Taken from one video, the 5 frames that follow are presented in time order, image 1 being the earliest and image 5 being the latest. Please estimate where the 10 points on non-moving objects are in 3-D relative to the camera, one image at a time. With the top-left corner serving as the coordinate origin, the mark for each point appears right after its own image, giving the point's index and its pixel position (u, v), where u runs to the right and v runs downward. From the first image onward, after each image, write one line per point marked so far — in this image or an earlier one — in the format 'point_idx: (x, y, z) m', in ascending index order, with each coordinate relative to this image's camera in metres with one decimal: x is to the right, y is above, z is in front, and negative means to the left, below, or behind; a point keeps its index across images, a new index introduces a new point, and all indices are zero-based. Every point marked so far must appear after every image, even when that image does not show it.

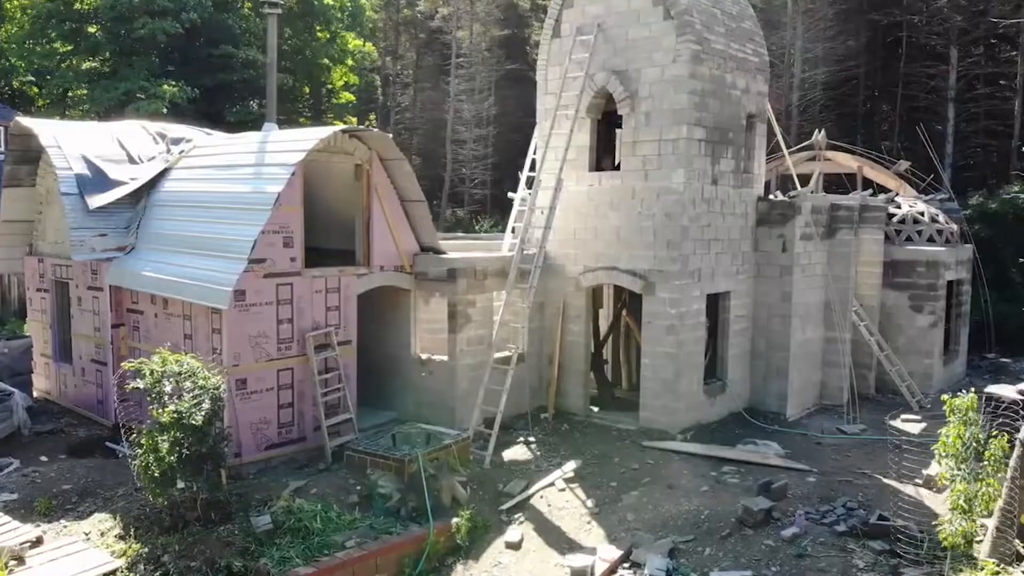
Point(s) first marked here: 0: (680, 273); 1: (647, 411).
0: (+2.6, +0.2, +12.5) m
1: (+2.2, -2.0, +13.0) m
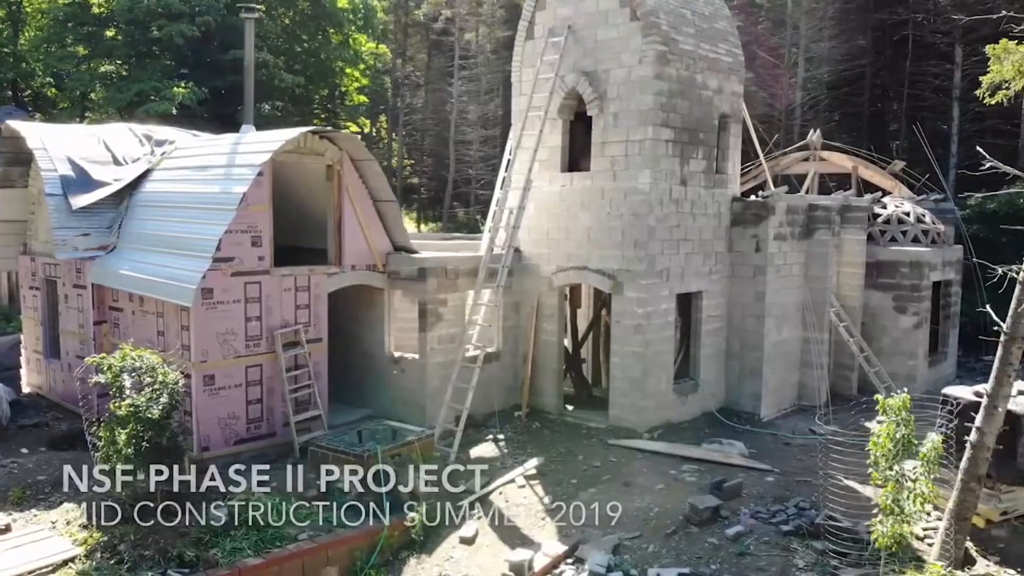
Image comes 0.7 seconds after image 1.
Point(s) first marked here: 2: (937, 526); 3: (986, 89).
0: (+2.1, +0.2, +12.6) m
1: (+1.7, -2.0, +13.1) m
2: (+5.2, -2.9, +9.8) m
3: (+5.1, +2.1, +8.5) m
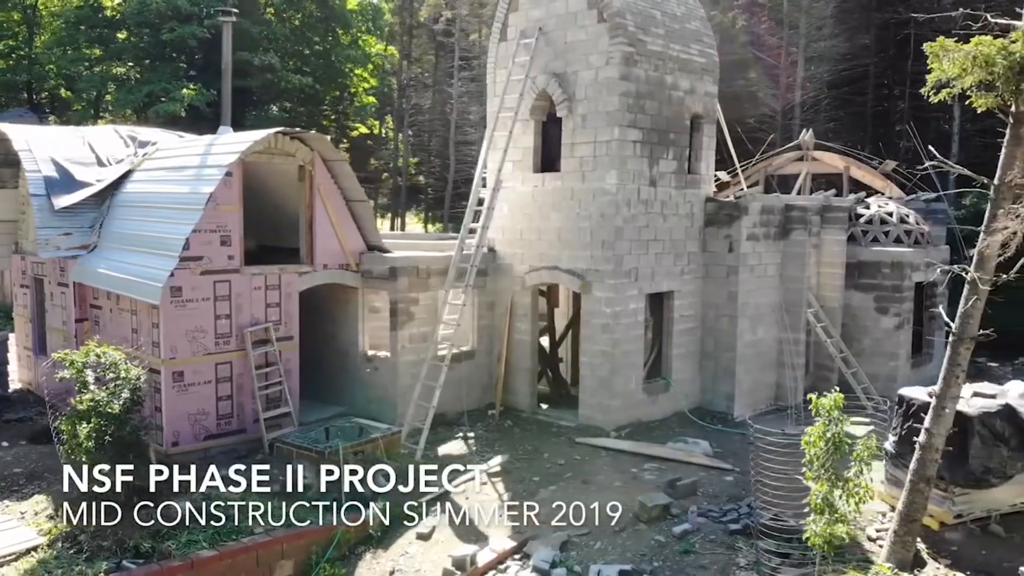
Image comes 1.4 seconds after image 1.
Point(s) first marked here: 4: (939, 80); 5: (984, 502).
0: (+1.6, +0.2, +12.7) m
1: (+1.2, -2.0, +13.1) m
2: (+4.6, -2.9, +9.8) m
3: (+4.4, +2.1, +8.5) m
4: (+4.5, +2.2, +8.4) m
5: (+5.7, -2.6, +9.6) m
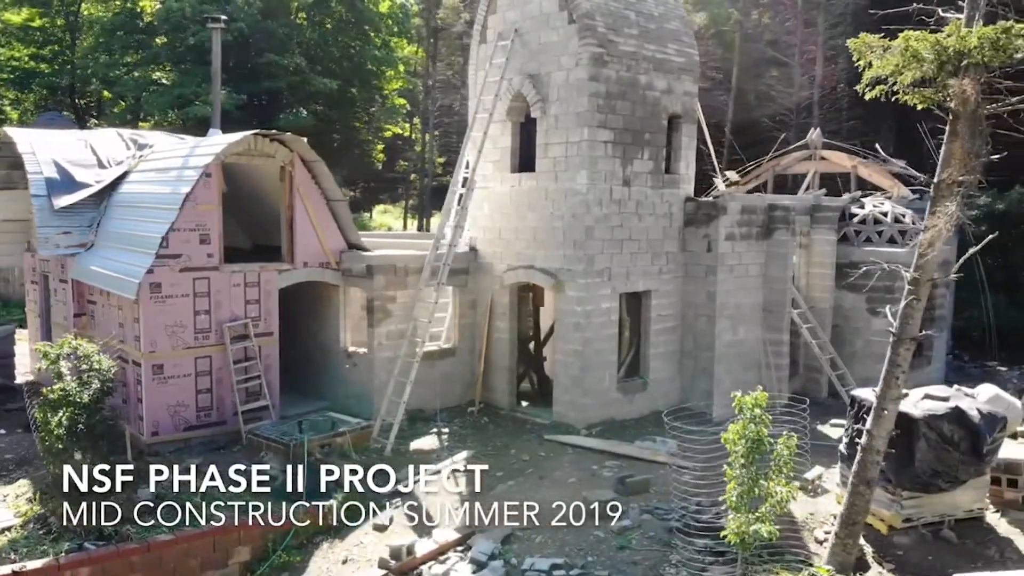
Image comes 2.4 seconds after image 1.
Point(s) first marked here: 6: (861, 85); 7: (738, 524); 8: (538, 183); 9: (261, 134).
0: (+1.2, +0.3, +12.8) m
1: (+0.8, -2.0, +13.3) m
2: (+4.0, -2.9, +9.7) m
3: (+3.7, +2.1, +8.4) m
4: (+3.8, +2.2, +8.4) m
5: (+5.0, -2.6, +9.5) m
6: (+3.7, +2.2, +8.5) m
7: (+2.2, -2.3, +7.7) m
8: (+0.4, +1.8, +13.4) m
9: (-4.0, +2.4, +12.6) m
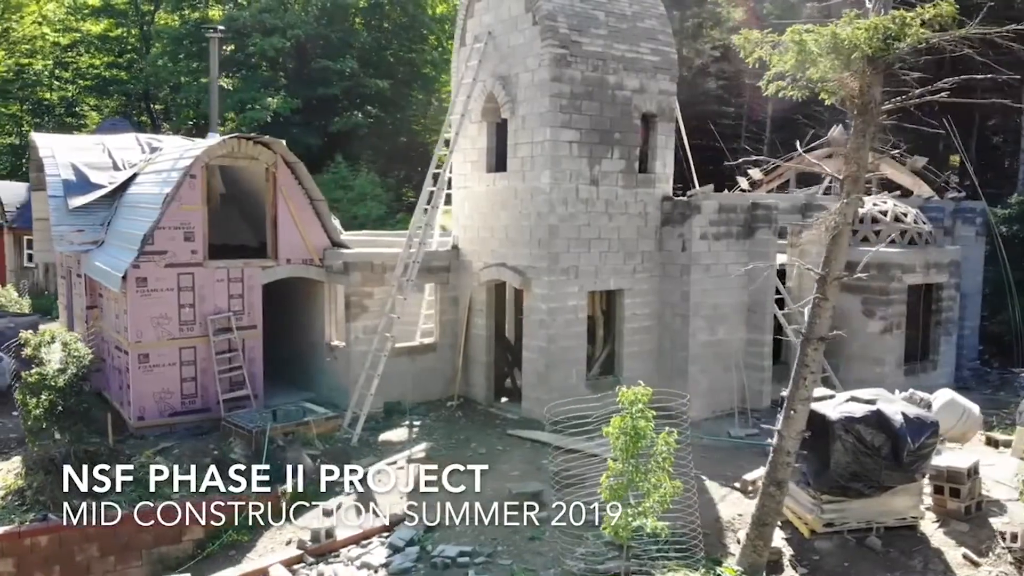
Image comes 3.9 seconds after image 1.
0: (+0.6, +0.3, +13.0) m
1: (+0.2, -1.9, +13.5) m
2: (+3.0, -2.9, +9.6) m
3: (+2.7, +2.1, +8.3) m
4: (+2.8, +2.2, +8.3) m
5: (+4.1, -2.6, +9.2) m
6: (+2.7, +2.2, +8.4) m
7: (+1.1, -2.3, +7.8) m
8: (-0.1, +1.8, +13.6) m
9: (-4.5, +2.5, +13.3) m
